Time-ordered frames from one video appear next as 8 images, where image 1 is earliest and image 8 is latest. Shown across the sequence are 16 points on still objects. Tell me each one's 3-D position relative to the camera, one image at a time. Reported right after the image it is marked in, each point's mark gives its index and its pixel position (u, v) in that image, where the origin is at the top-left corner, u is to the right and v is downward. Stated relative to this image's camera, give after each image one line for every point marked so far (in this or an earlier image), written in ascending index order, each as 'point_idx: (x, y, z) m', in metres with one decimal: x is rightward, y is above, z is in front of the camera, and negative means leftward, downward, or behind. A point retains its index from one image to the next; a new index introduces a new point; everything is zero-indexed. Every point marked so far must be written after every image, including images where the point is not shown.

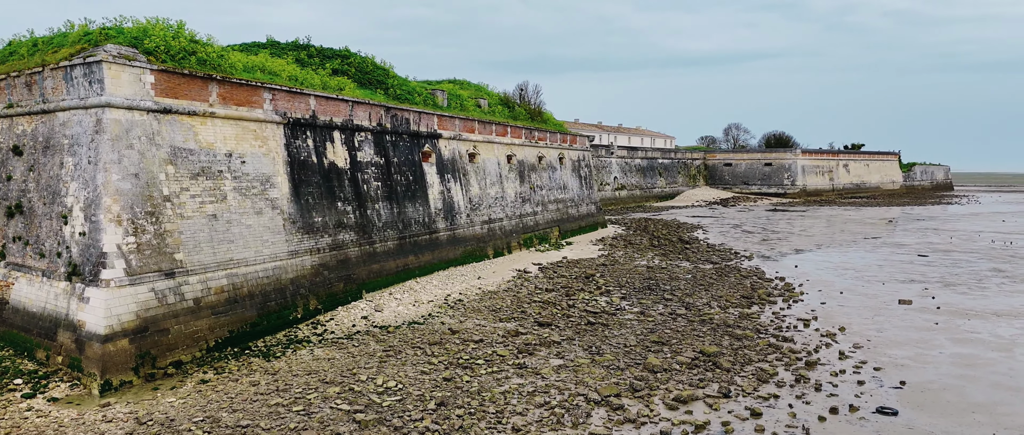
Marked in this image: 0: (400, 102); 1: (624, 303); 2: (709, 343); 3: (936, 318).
0: (-2.3, +2.4, +15.5) m
1: (+1.9, -1.5, +12.9) m
2: (+2.6, -1.6, +10.0) m
3: (+7.0, -1.6, +12.3) m
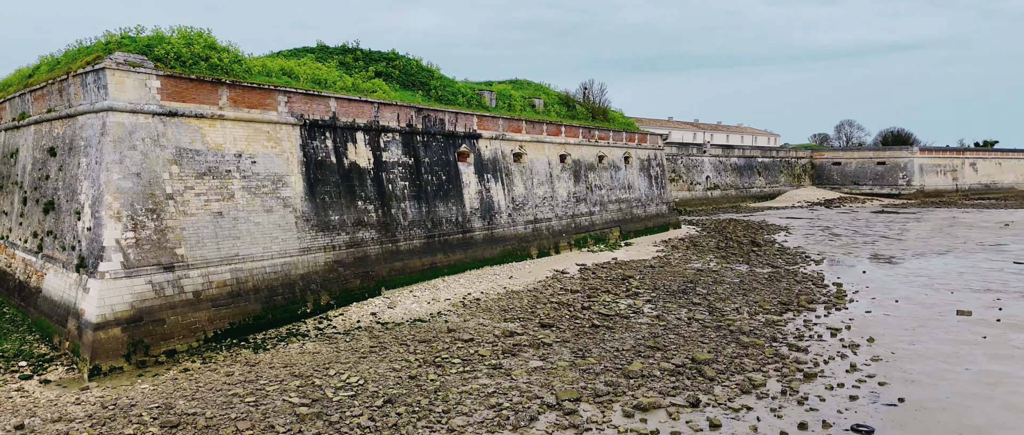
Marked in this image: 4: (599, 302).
0: (-1.5, +2.4, +15.7) m
1: (+2.2, -1.5, +12.6) m
2: (+2.5, -1.7, +9.6) m
3: (+7.2, -1.7, +11.3) m
4: (+1.5, -1.4, +12.7) m
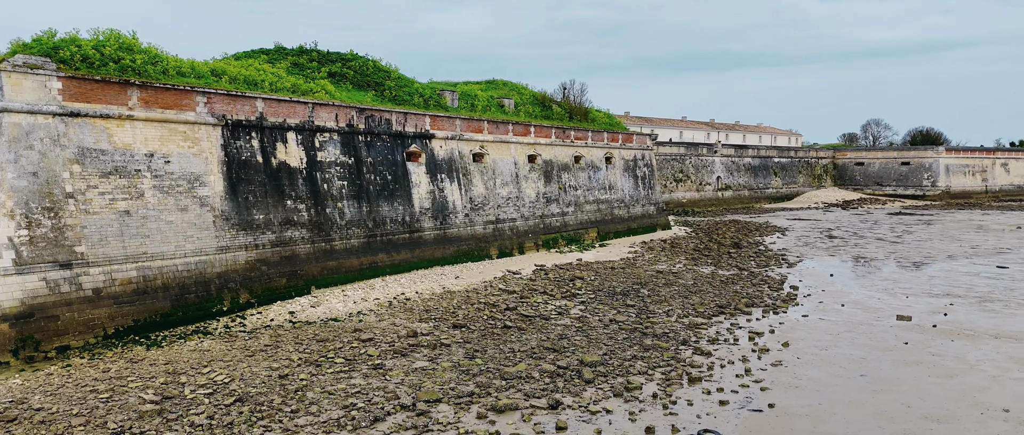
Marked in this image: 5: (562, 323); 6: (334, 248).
0: (-2.5, +2.4, +15.8) m
1: (+1.1, -1.5, +12.5) m
2: (+1.2, -1.7, +9.5) m
3: (+5.9, -1.7, +11.0) m
4: (+0.3, -1.4, +12.6) m
5: (+0.7, -1.6, +11.3) m
6: (-3.1, -0.5, +13.2) m
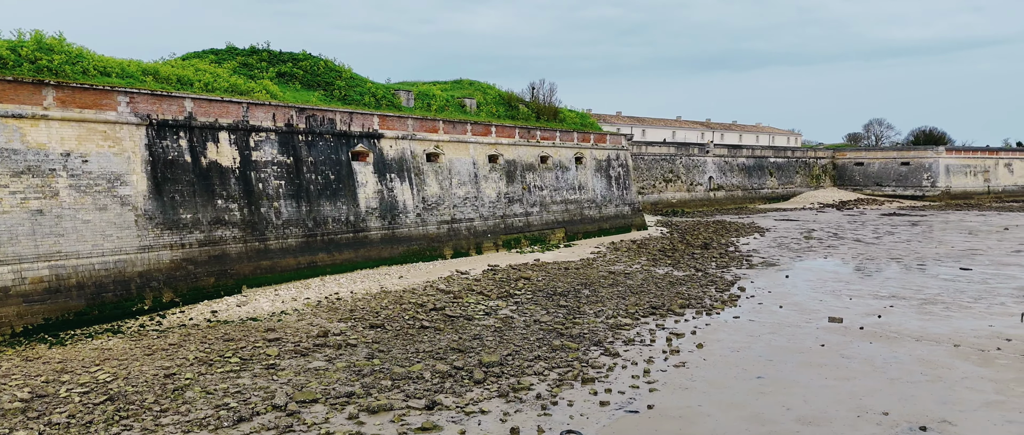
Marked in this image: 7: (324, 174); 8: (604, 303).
0: (-3.6, +2.4, +15.8) m
1: (-0.1, -1.5, +12.5) m
2: (0.0, -1.7, +9.5) m
3: (+4.8, -1.7, +10.9) m
4: (-0.8, -1.4, +12.6) m
5: (-0.4, -1.6, +11.3) m
6: (-4.3, -0.5, +13.2) m
7: (-3.6, +0.8, +14.6) m
8: (+1.6, -1.5, +13.4) m
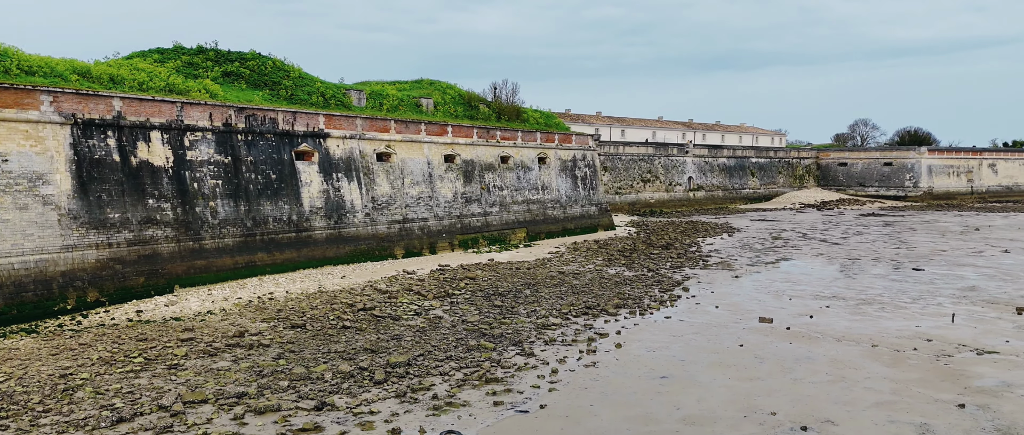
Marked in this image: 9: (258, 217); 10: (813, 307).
0: (-4.8, +2.4, +15.8) m
1: (-1.2, -1.5, +12.5) m
2: (-1.1, -1.7, +9.5) m
3: (+3.7, -1.8, +11.0) m
4: (-2.0, -1.4, +12.6) m
5: (-1.5, -1.6, +11.3) m
6: (-5.4, -0.5, +13.2) m
7: (-4.8, +0.8, +14.6) m
8: (+0.5, -1.5, +13.4) m
9: (-4.8, 0.0, +14.3) m
10: (+5.4, -1.6, +13.7) m
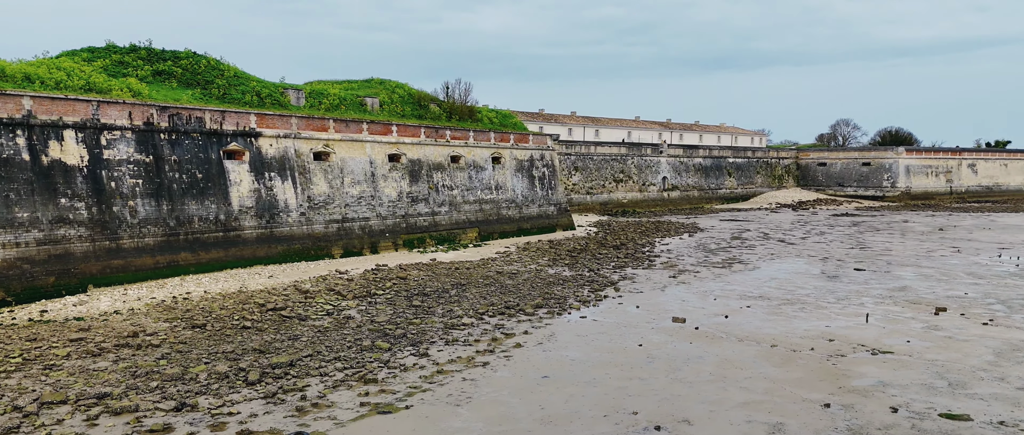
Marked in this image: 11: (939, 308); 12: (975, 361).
0: (-6.2, +2.4, +15.7) m
1: (-2.6, -1.5, +12.5) m
2: (-2.5, -1.7, +9.4) m
3: (+2.3, -1.8, +11.0) m
4: (-3.4, -1.4, +12.6) m
5: (-2.9, -1.6, +11.2) m
6: (-6.8, -0.5, +13.2) m
7: (-6.2, +0.9, +14.5) m
8: (-0.9, -1.5, +13.4) m
9: (-6.2, 0.0, +14.3) m
10: (+4.0, -1.6, +13.7) m
11: (+7.7, -1.6, +13.6) m
12: (+5.9, -1.8, +9.7) m
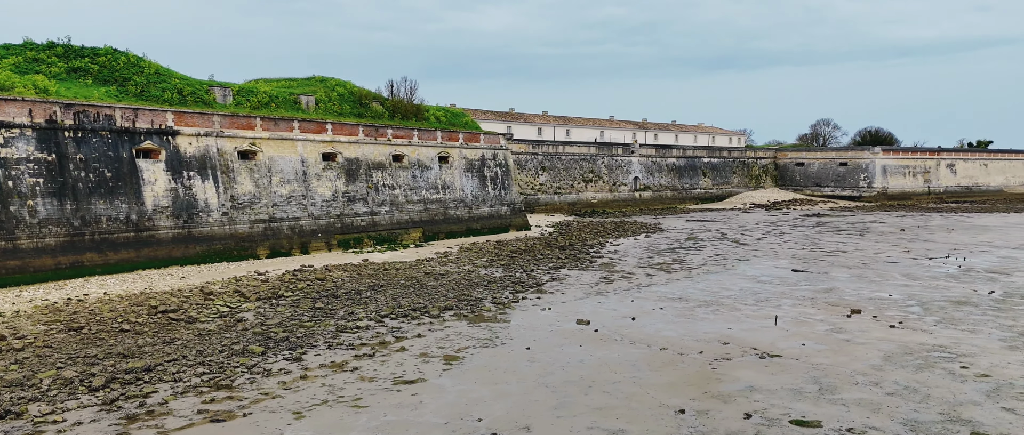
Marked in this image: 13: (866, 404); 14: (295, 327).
0: (-7.8, +2.4, +15.4) m
1: (-4.2, -1.5, +12.2) m
2: (-4.0, -1.7, +9.2) m
3: (+0.7, -1.8, +10.8) m
4: (-4.9, -1.4, +12.3) m
5: (-4.5, -1.6, +11.0) m
6: (-8.4, -0.5, +12.9) m
7: (-7.8, +0.9, +14.3) m
8: (-2.5, -1.5, +13.2) m
9: (-7.8, 0.0, +14.0) m
10: (+2.4, -1.6, +13.6) m
11: (+6.1, -1.7, +13.5) m
12: (+4.3, -1.9, +9.5) m
13: (+3.7, -2.0, +7.9) m
14: (-3.2, -1.6, +11.2) m
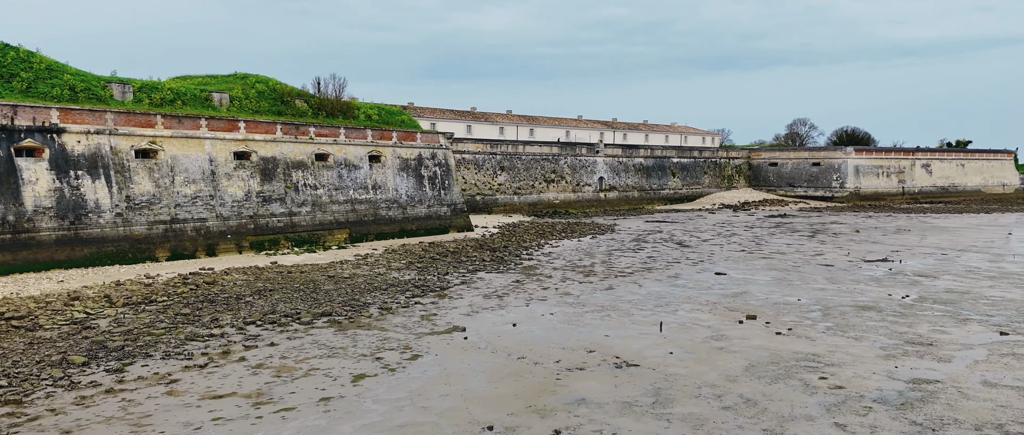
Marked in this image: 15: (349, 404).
0: (-9.8, +2.4, +14.8) m
1: (-6.2, -1.5, +11.7) m
2: (-6.0, -1.7, +8.7) m
3: (-1.2, -1.8, +10.3) m
4: (-6.9, -1.5, +11.8) m
5: (-6.4, -1.6, +10.4) m
6: (-10.3, -0.5, +12.3) m
7: (-9.8, +0.8, +13.7) m
8: (-4.5, -1.5, +12.7) m
9: (-9.8, 0.0, +13.4) m
10: (+0.4, -1.7, +13.1) m
11: (+4.1, -1.7, +13.1) m
12: (+2.4, -1.9, +9.1) m
13: (+1.8, -2.0, +7.5) m
14: (-5.1, -1.6, +10.7) m
15: (-1.7, -1.9, +7.8) m
